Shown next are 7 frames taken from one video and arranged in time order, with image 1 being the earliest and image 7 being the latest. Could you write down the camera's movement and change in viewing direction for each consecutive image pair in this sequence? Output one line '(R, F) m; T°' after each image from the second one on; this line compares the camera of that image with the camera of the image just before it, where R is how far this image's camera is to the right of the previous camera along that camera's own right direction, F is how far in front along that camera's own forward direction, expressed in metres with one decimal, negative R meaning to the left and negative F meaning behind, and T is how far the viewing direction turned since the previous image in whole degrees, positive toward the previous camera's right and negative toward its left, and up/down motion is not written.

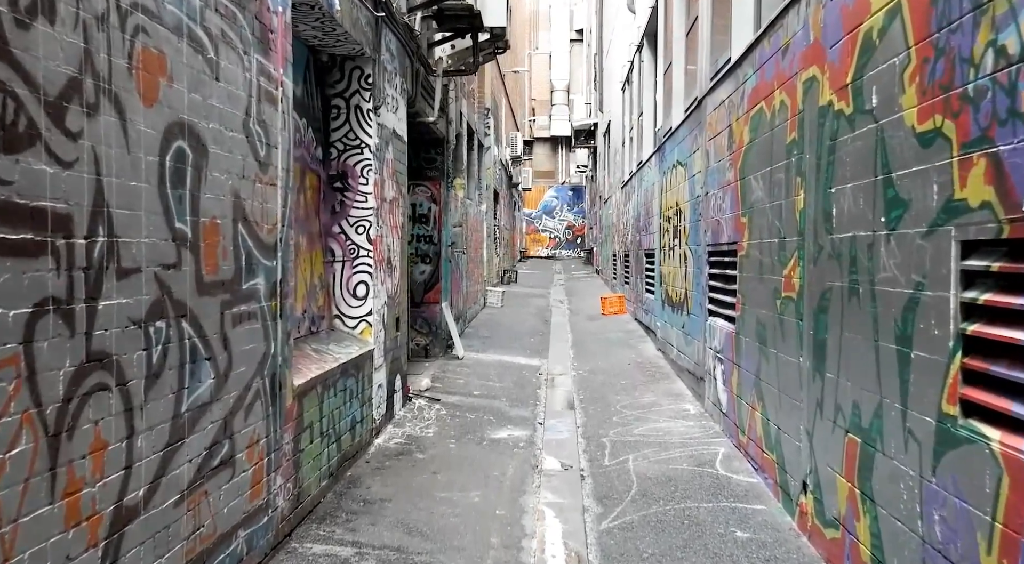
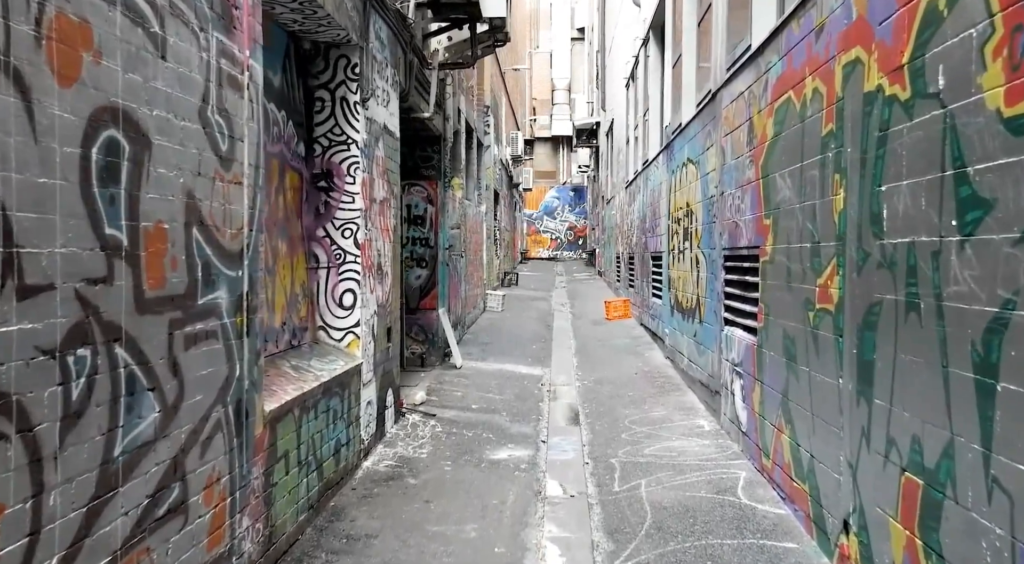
(0.0, +0.6) m; 0°
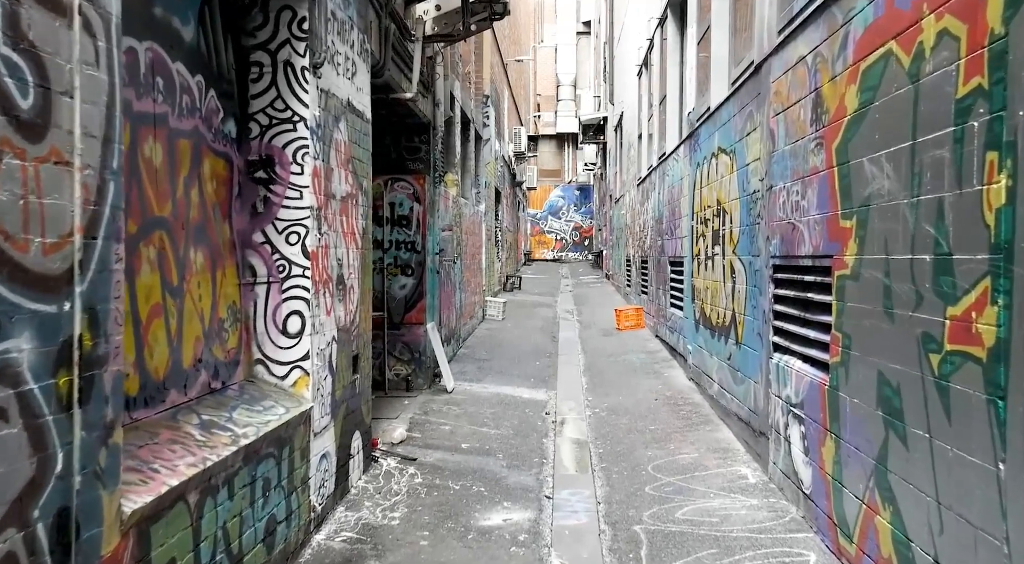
(+0.1, +1.5) m; 0°
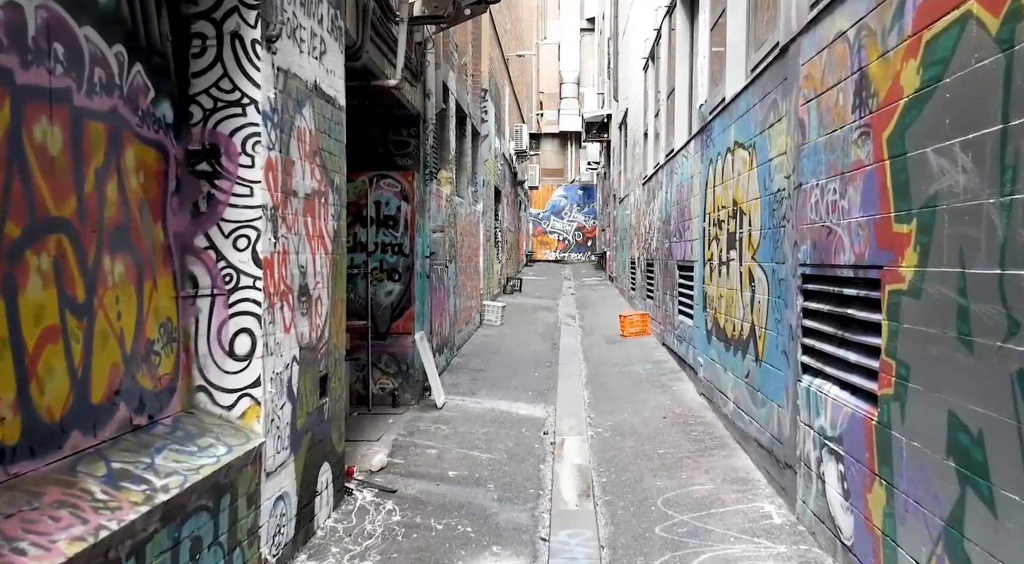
(+0.1, +0.8) m; 0°
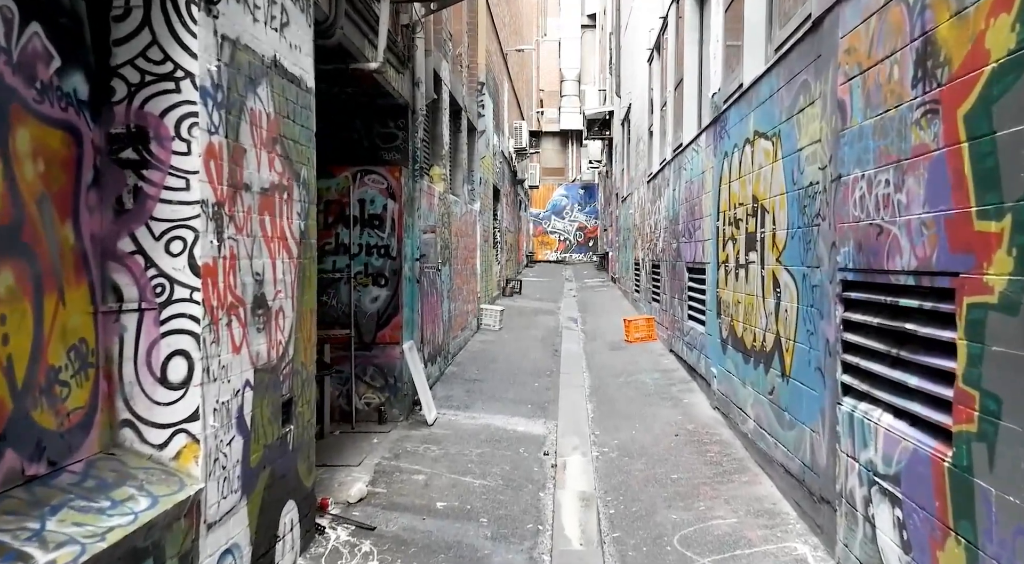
(0.0, +0.7) m; 0°
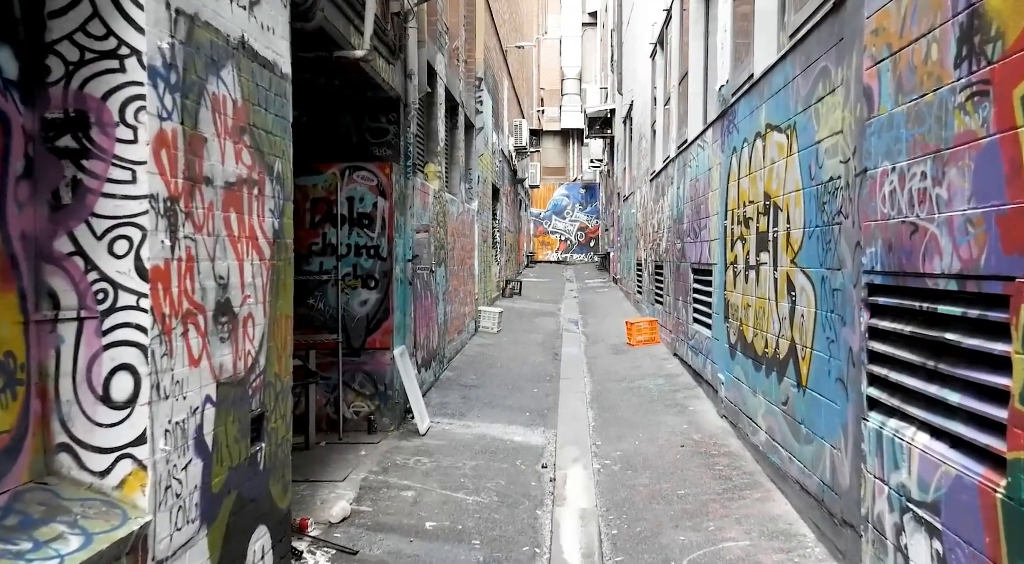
(0.0, +0.4) m; 0°
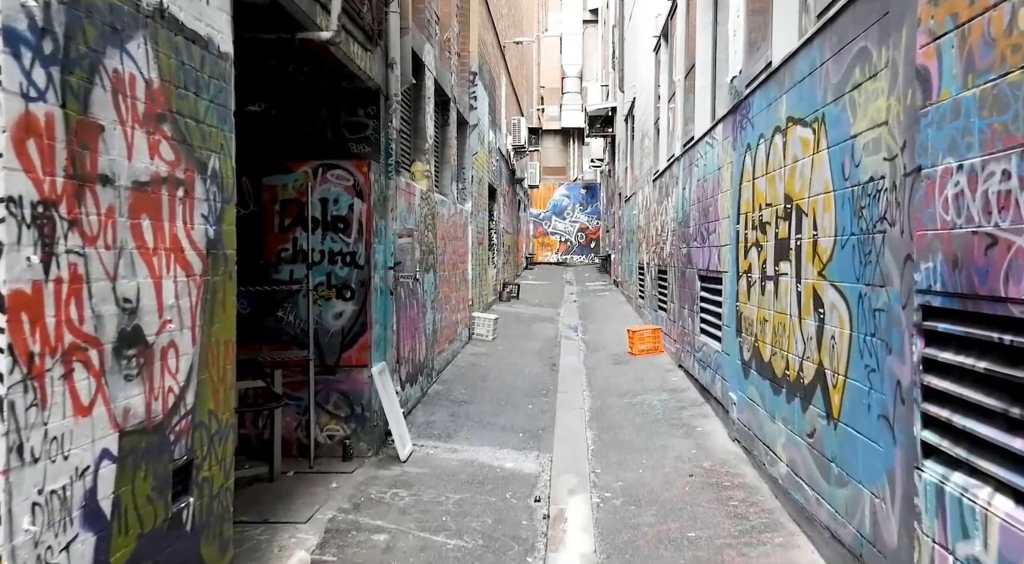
(+0.1, +0.7) m; 0°
